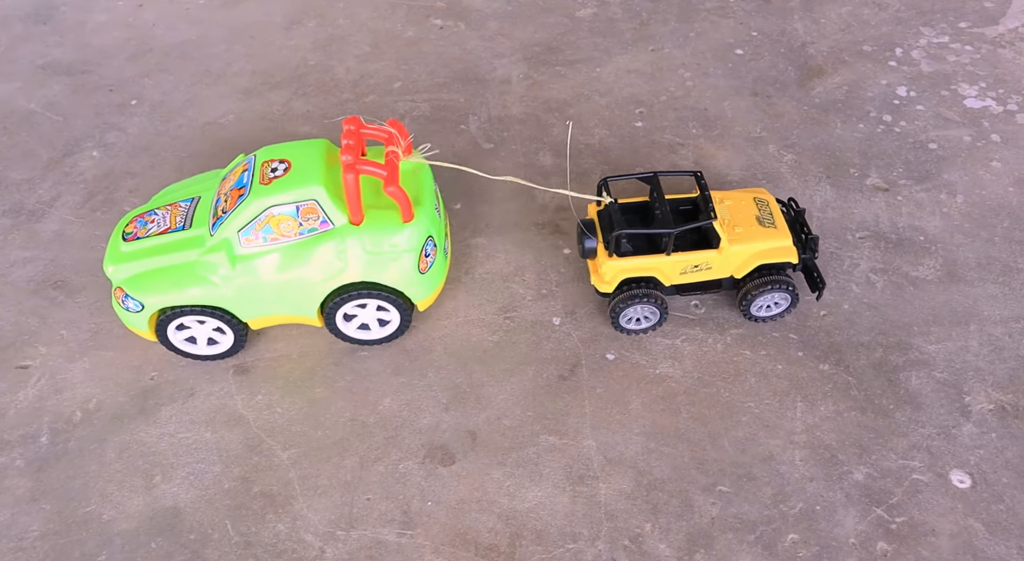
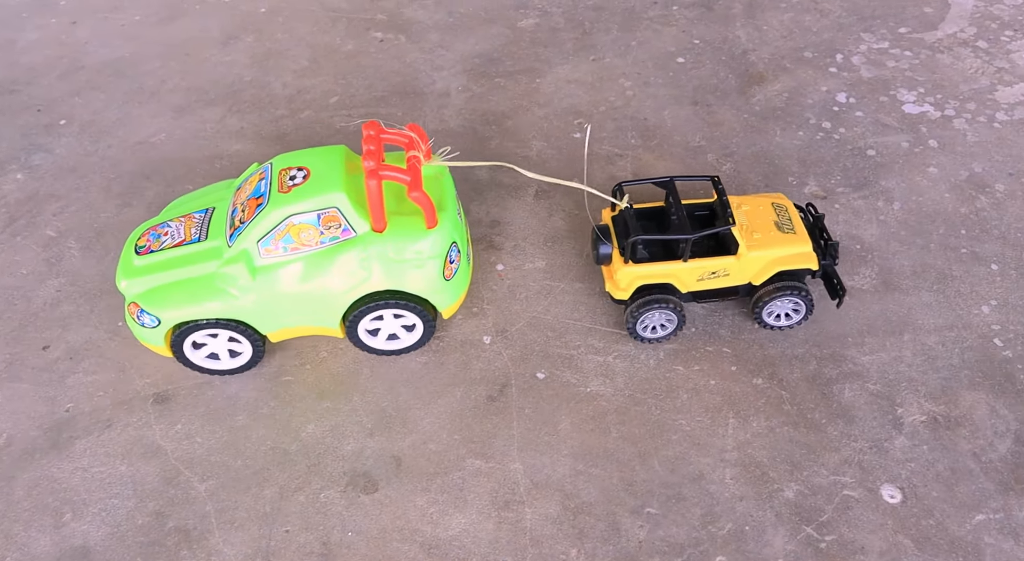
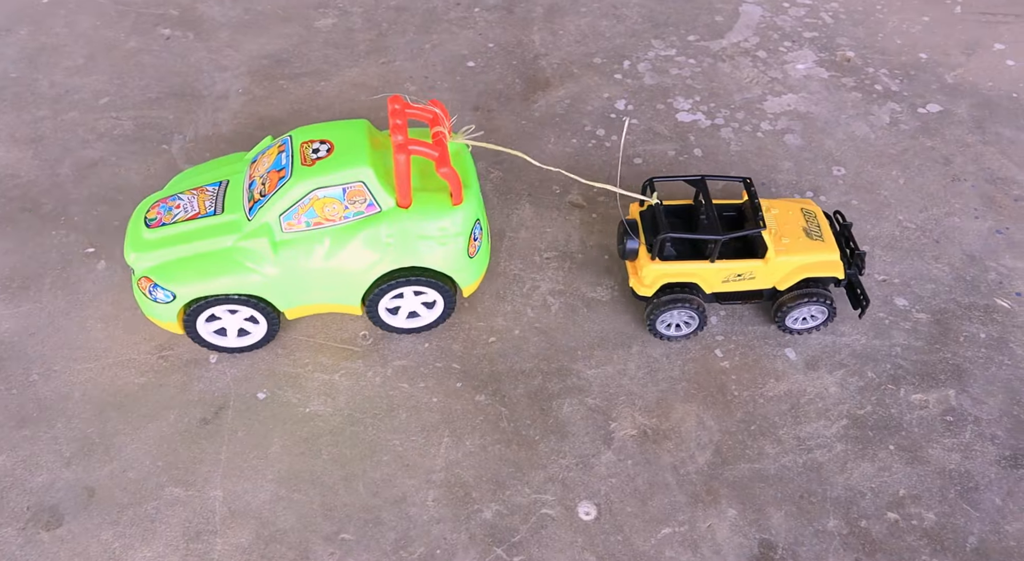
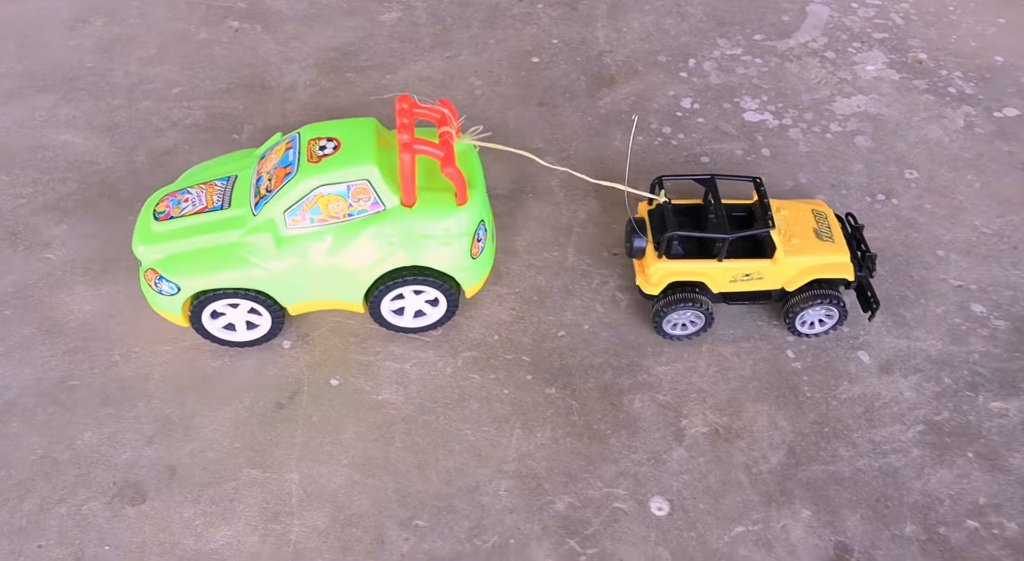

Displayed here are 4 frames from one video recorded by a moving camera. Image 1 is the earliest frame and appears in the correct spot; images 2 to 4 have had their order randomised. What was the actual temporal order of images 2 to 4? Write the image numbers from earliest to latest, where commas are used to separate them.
2, 4, 3
